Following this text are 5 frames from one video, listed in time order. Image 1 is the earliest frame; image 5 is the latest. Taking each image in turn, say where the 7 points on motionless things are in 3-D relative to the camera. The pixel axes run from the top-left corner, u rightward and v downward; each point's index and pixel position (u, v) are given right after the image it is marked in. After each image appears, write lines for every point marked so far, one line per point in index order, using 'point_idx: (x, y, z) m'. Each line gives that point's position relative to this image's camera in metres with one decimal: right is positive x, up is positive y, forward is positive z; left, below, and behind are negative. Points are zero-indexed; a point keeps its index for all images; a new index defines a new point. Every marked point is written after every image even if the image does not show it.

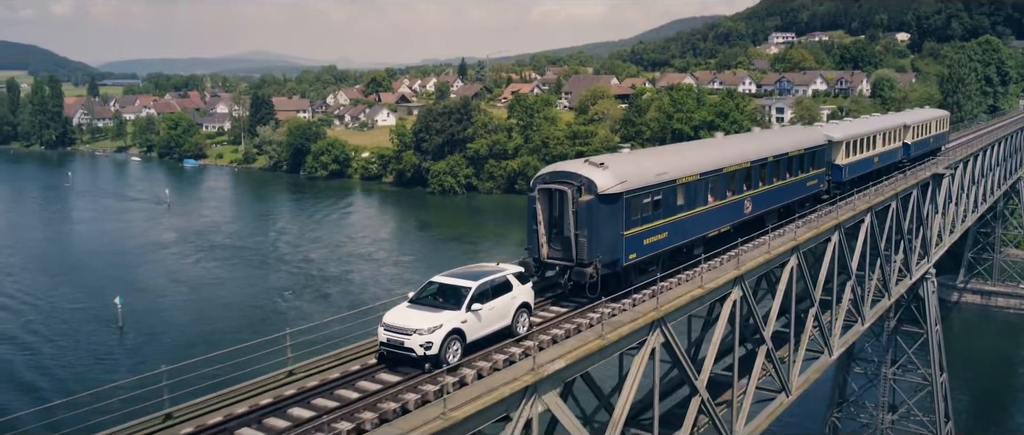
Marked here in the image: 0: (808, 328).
0: (+5.6, -2.0, +15.3) m
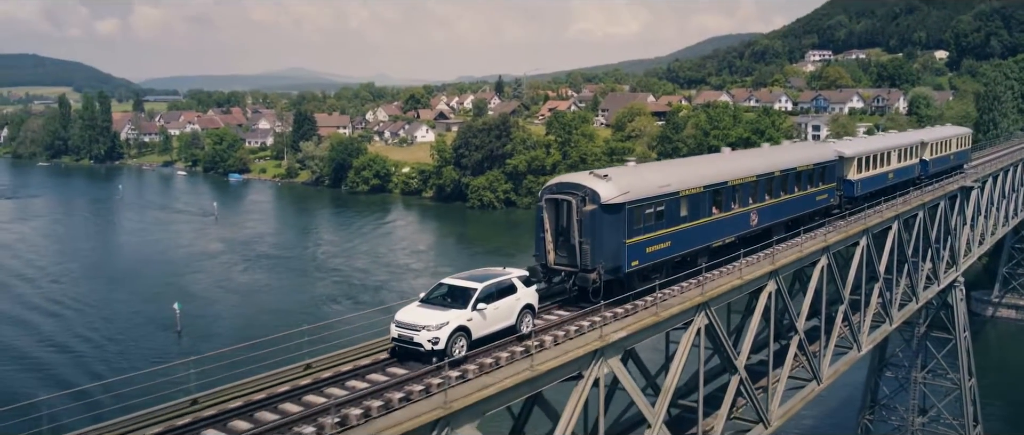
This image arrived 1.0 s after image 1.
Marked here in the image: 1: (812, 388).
0: (+6.8, -2.1, +16.7) m
1: (+5.9, -3.3, +15.6) m
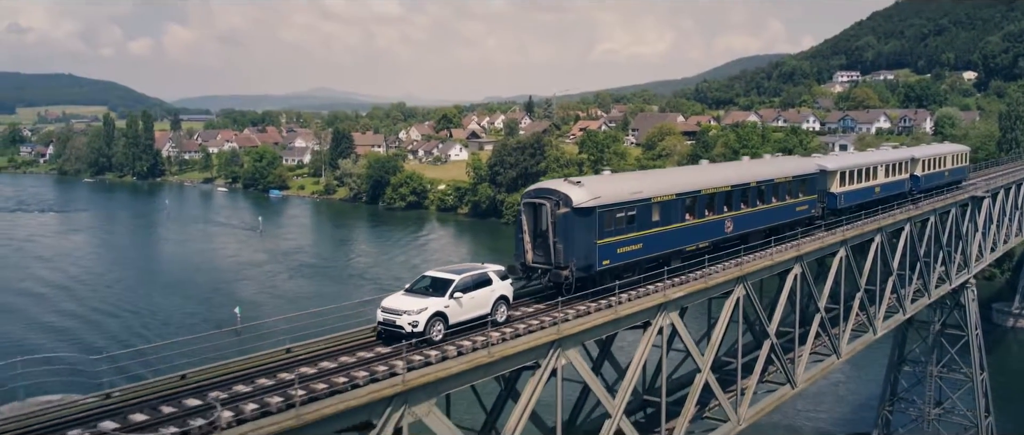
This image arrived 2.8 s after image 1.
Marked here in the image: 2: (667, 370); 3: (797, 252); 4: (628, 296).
0: (+8.3, -2.2, +19.3) m
1: (+7.3, -3.3, +18.3) m
2: (+2.6, -2.5, +13.4) m
3: (+6.3, -0.8, +17.8) m
4: (+2.0, -1.4, +14.0) m
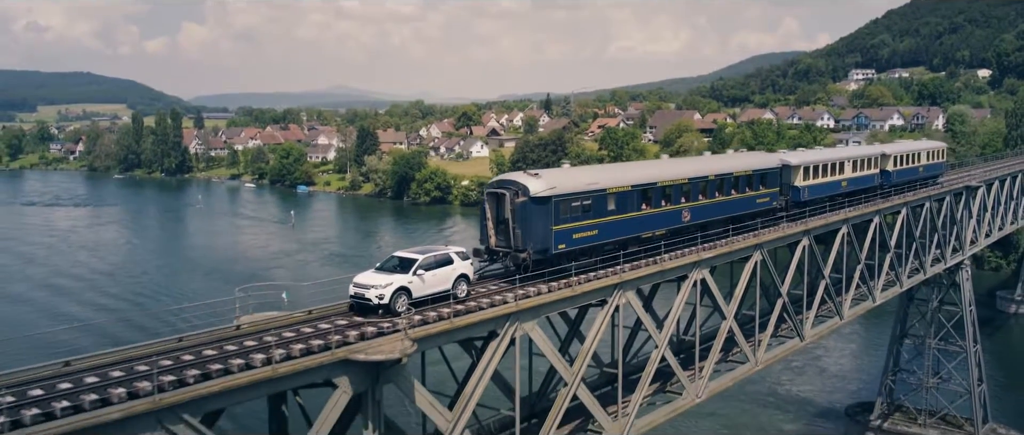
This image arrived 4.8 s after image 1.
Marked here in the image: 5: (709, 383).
0: (+9.6, -1.7, +22.5) m
1: (+8.7, -2.8, +21.5) m
2: (+3.9, -2.1, +16.7) m
3: (+7.7, -0.3, +21.0) m
4: (+3.3, -0.9, +17.3) m
5: (+4.1, -3.4, +16.6) m
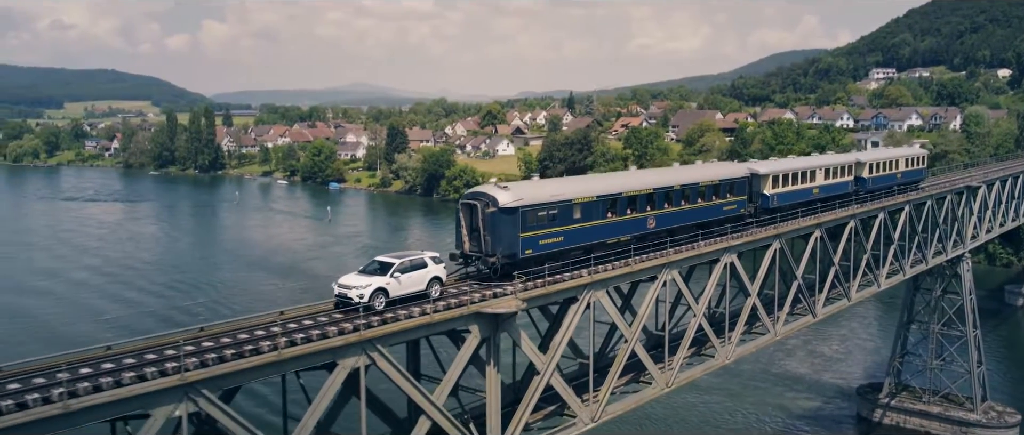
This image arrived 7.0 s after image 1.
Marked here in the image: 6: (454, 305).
0: (+11.3, -1.6, +25.9) m
1: (+10.4, -2.7, +24.9) m
2: (+5.5, -2.0, +20.3) m
3: (+9.3, -0.2, +24.5) m
4: (+4.9, -0.8, +20.9) m
5: (+5.6, -3.3, +20.2) m
6: (-1.0, -1.5, +13.9) m
